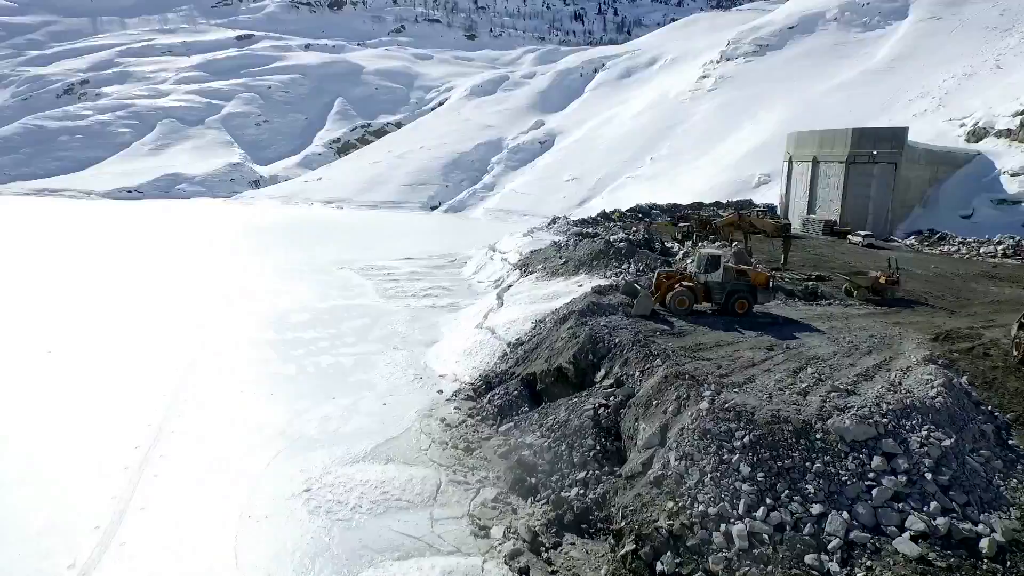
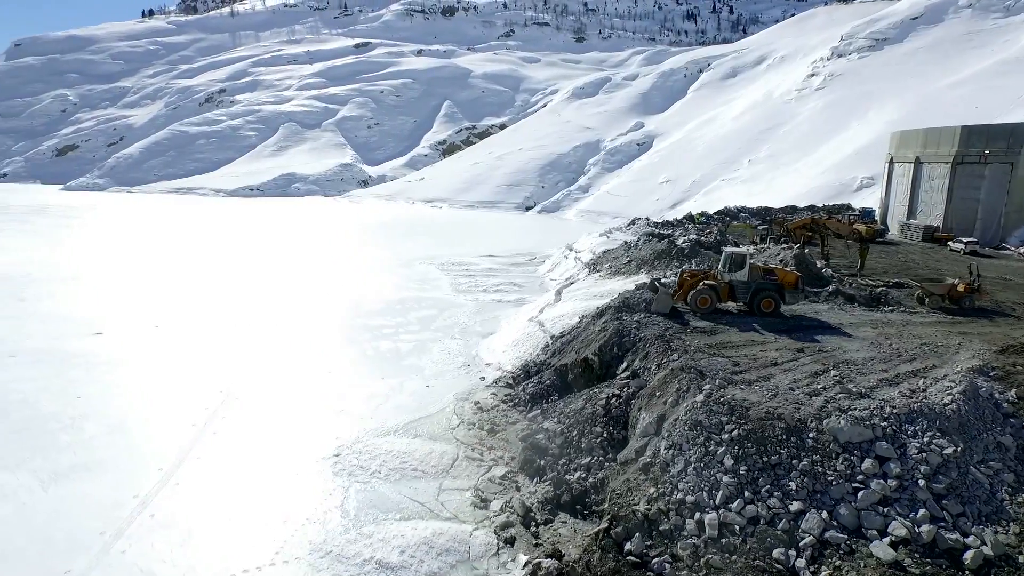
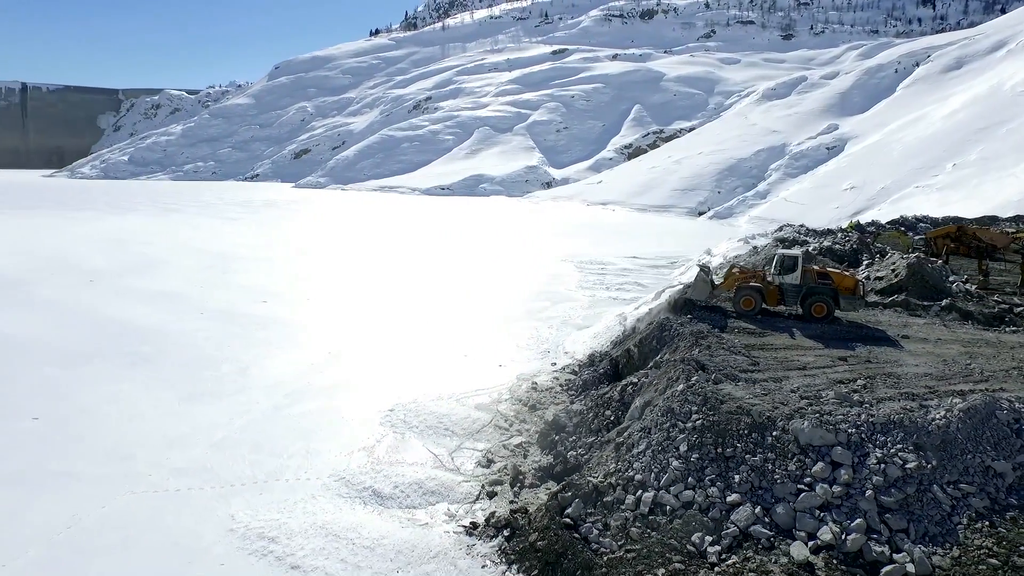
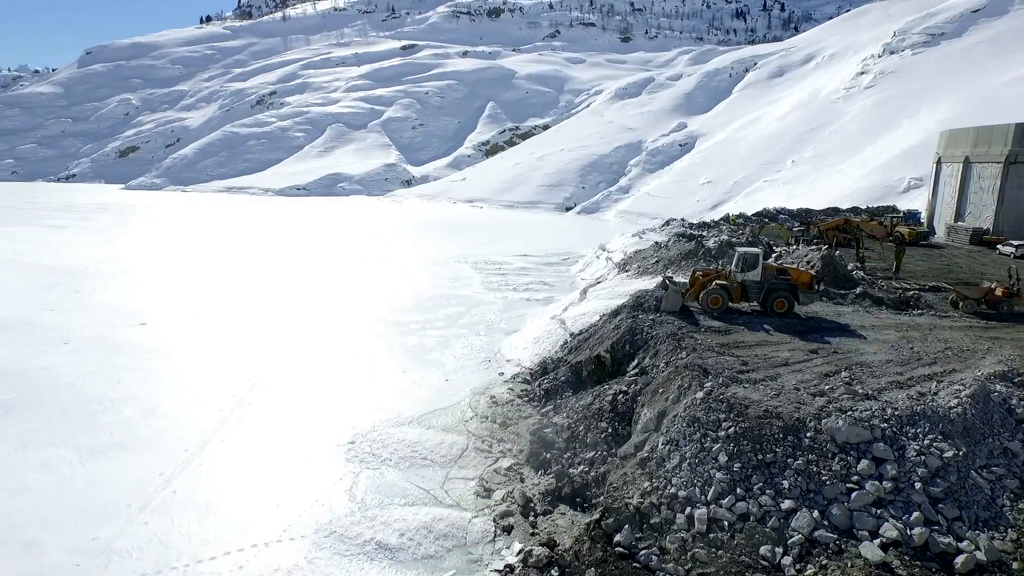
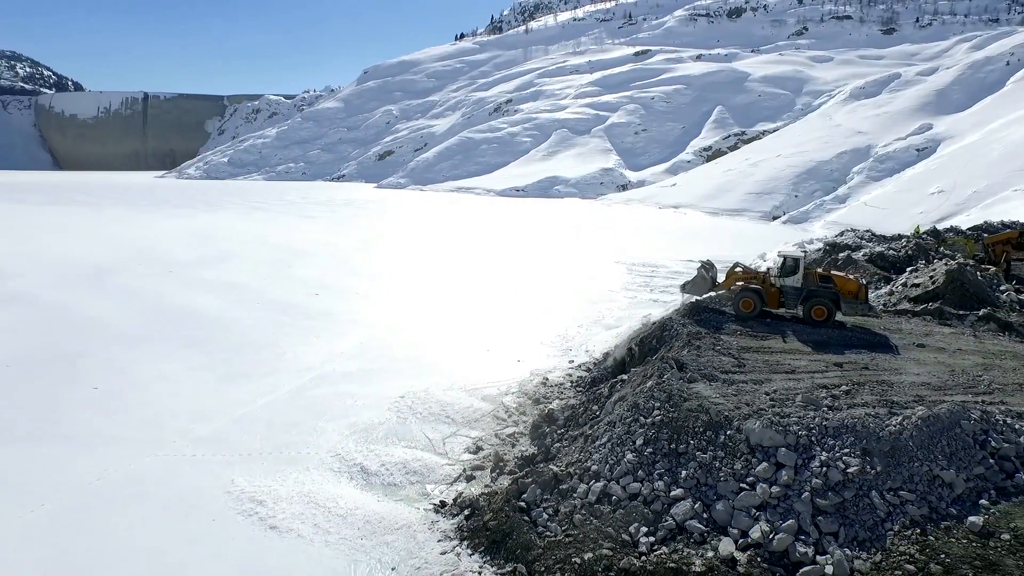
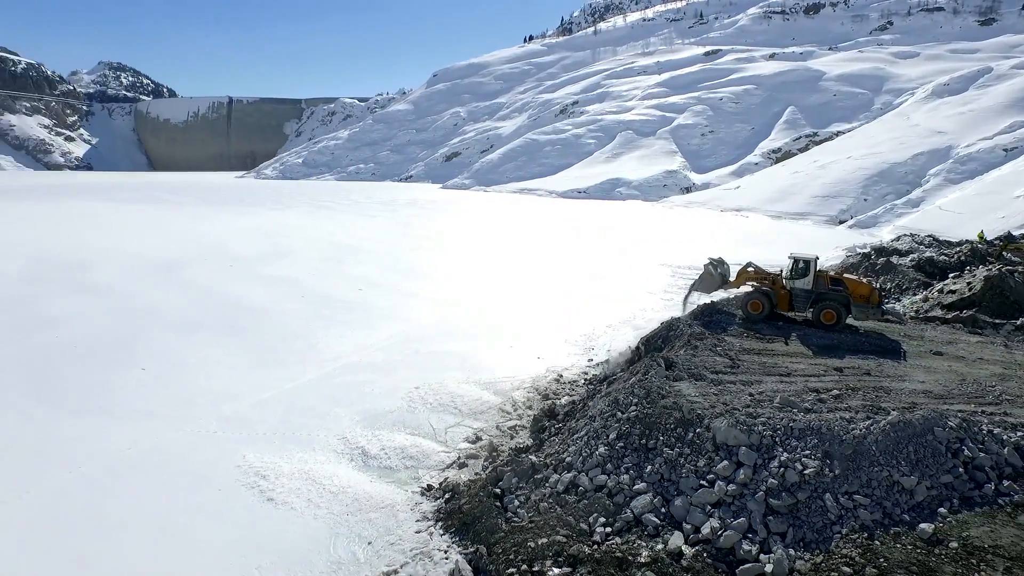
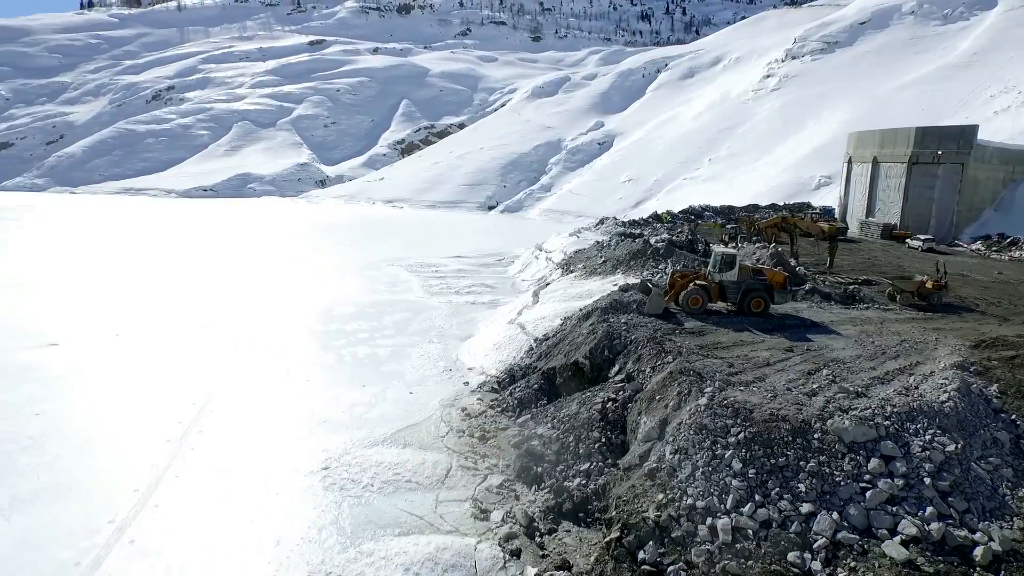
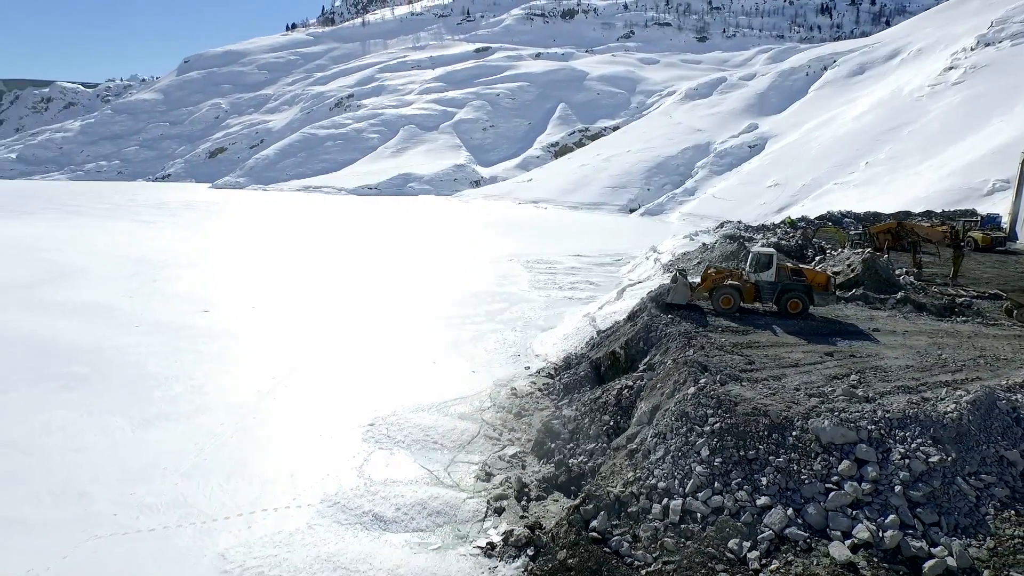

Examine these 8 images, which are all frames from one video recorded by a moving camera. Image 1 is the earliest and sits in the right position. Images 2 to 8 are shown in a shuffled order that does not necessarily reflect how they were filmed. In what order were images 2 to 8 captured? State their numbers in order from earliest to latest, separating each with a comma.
7, 2, 4, 8, 3, 5, 6
